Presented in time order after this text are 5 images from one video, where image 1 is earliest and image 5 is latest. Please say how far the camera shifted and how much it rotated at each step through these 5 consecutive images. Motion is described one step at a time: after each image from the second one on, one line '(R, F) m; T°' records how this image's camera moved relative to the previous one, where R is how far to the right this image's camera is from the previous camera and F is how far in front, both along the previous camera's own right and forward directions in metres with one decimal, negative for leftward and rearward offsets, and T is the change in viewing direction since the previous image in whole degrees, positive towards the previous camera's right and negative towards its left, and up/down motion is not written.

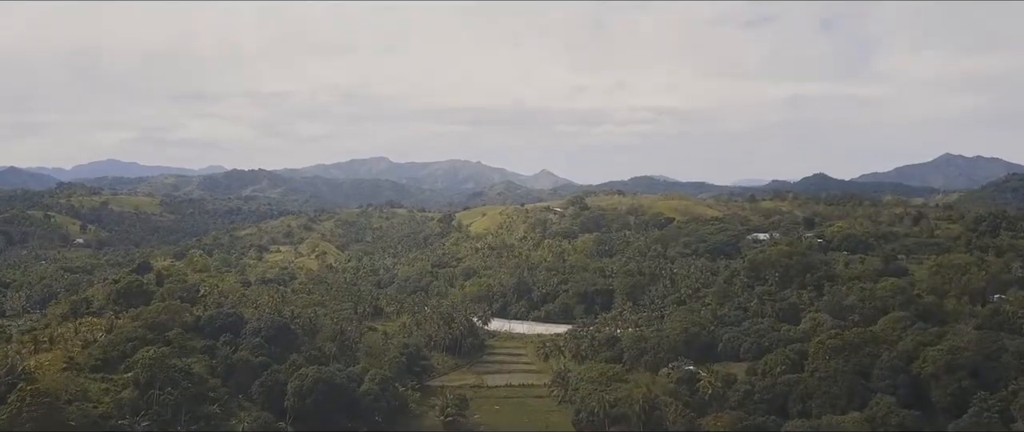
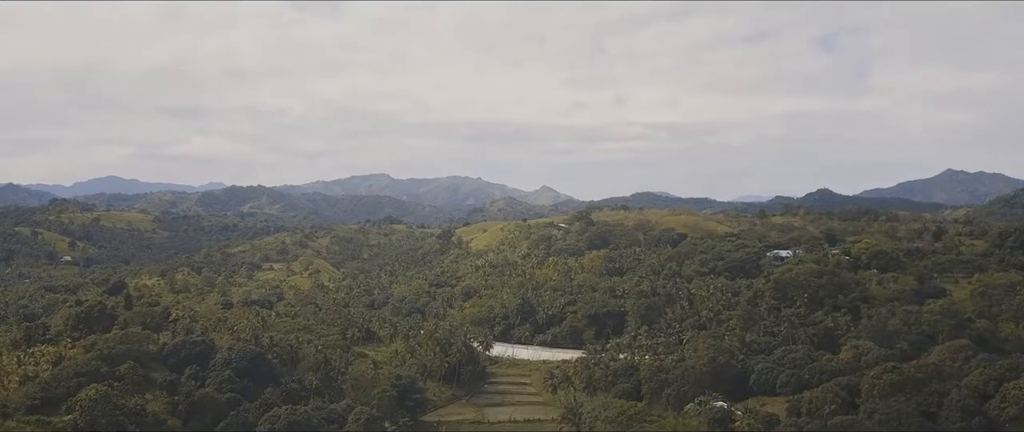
(-0.4, +8.6) m; 0°
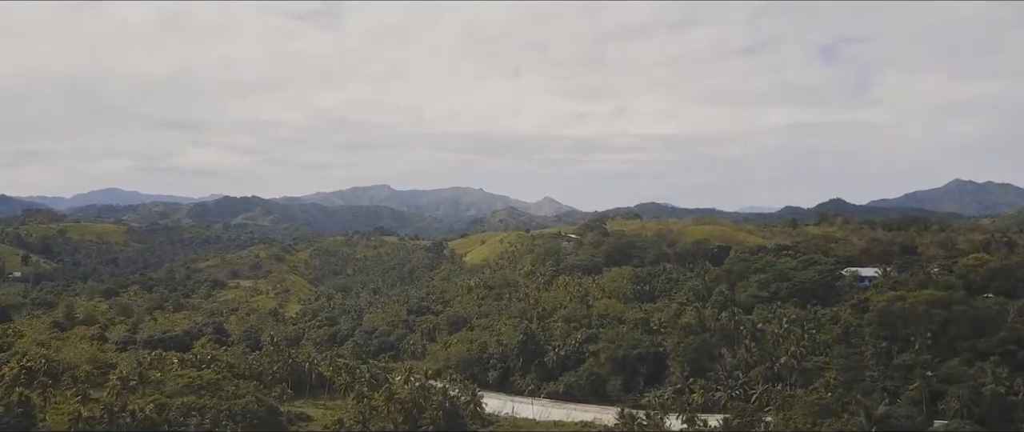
(+0.3, +27.3) m; 0°
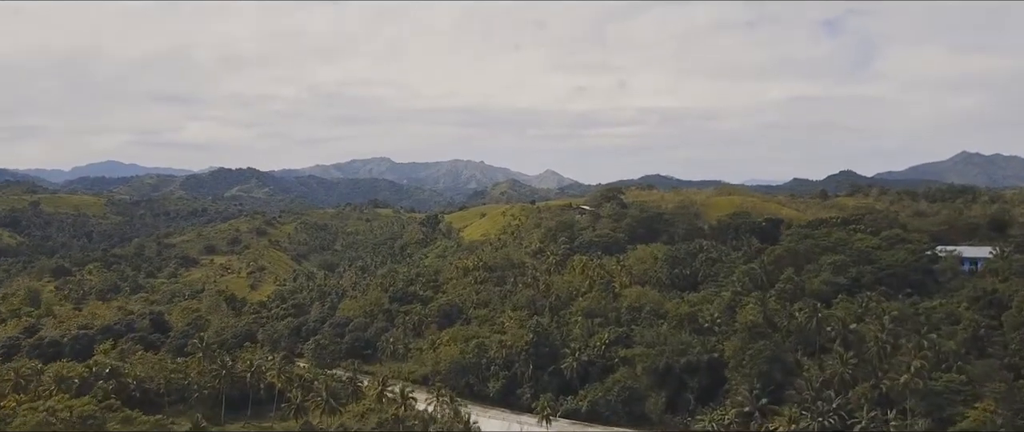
(-0.5, +19.6) m; 0°
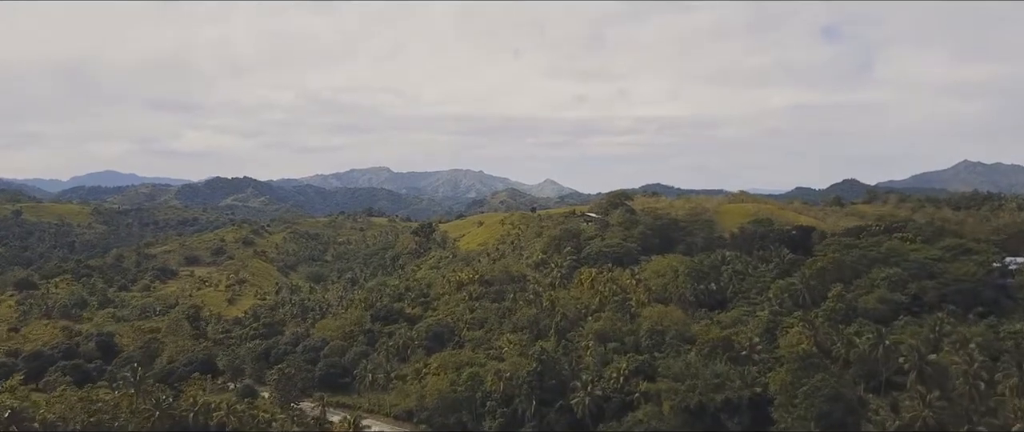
(0.0, +10.3) m; 0°
